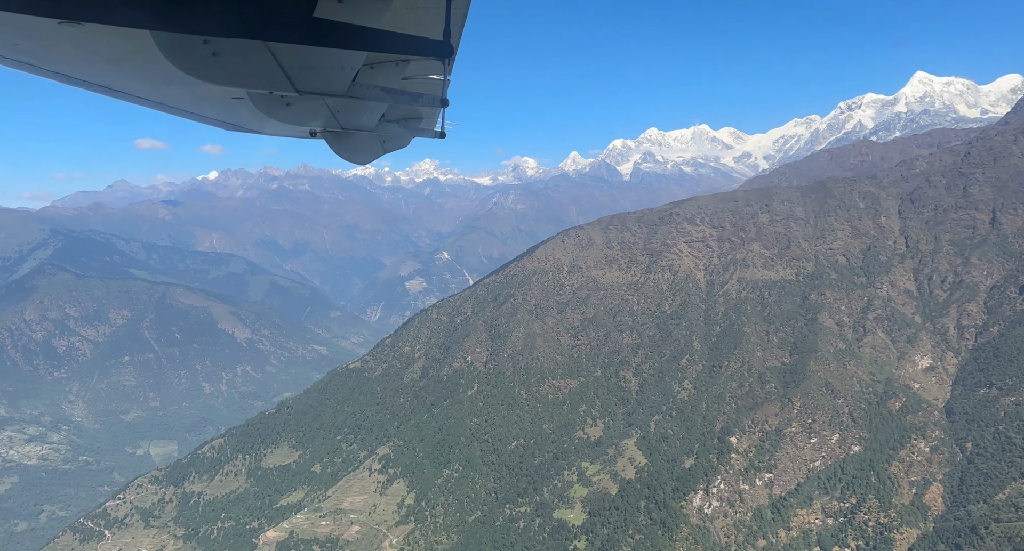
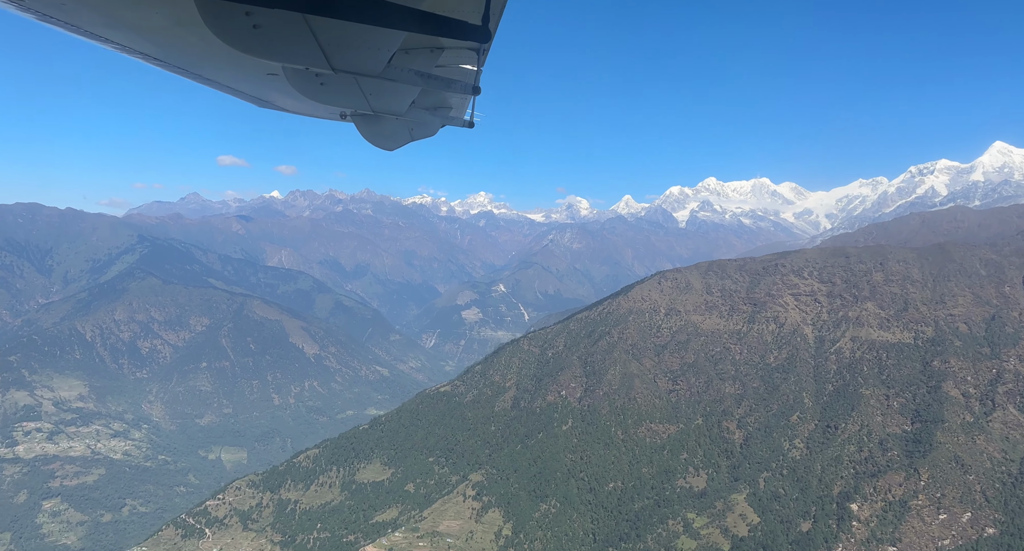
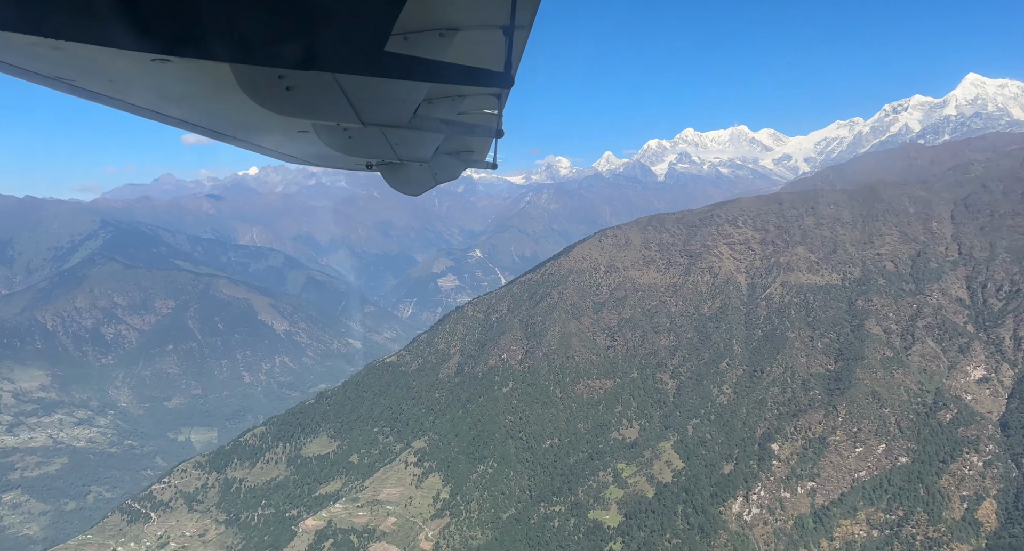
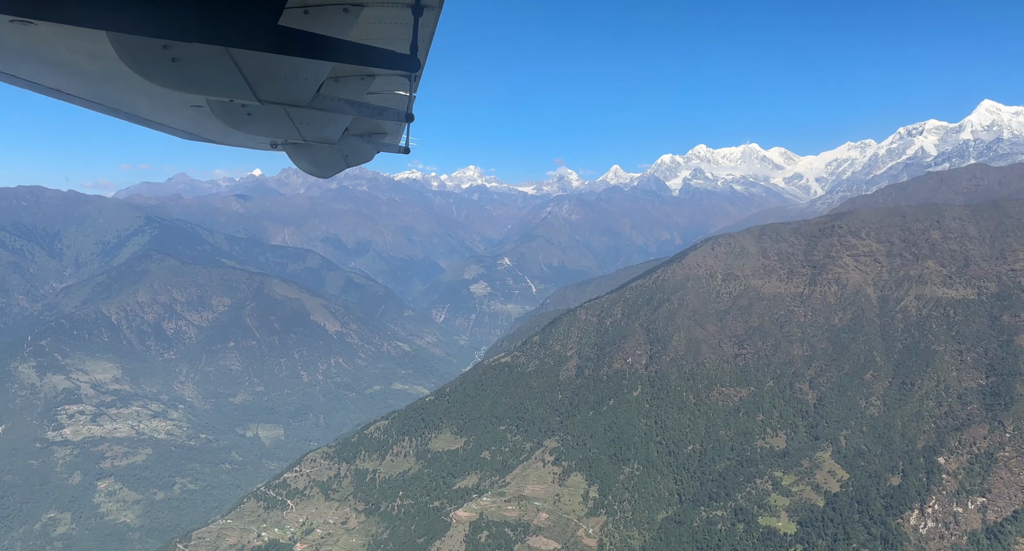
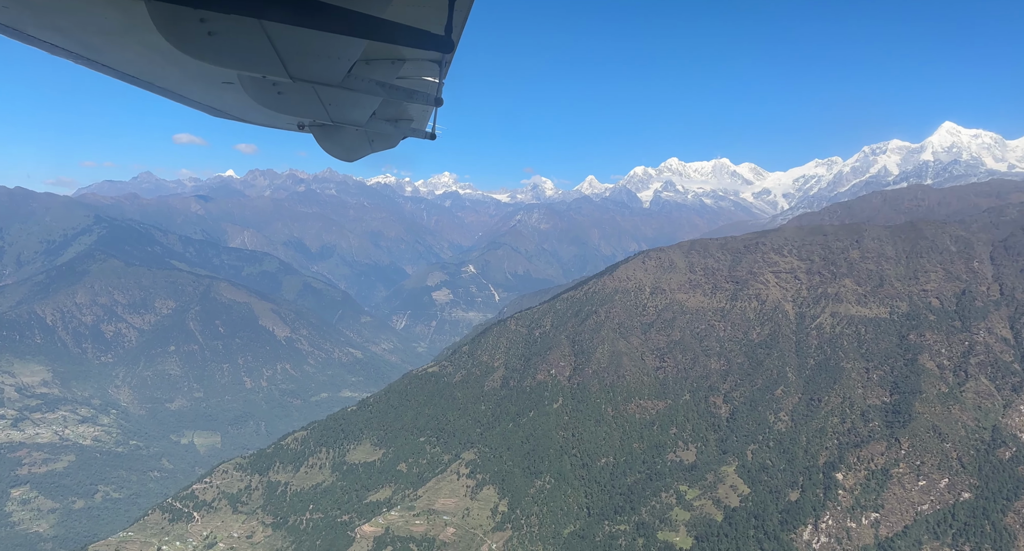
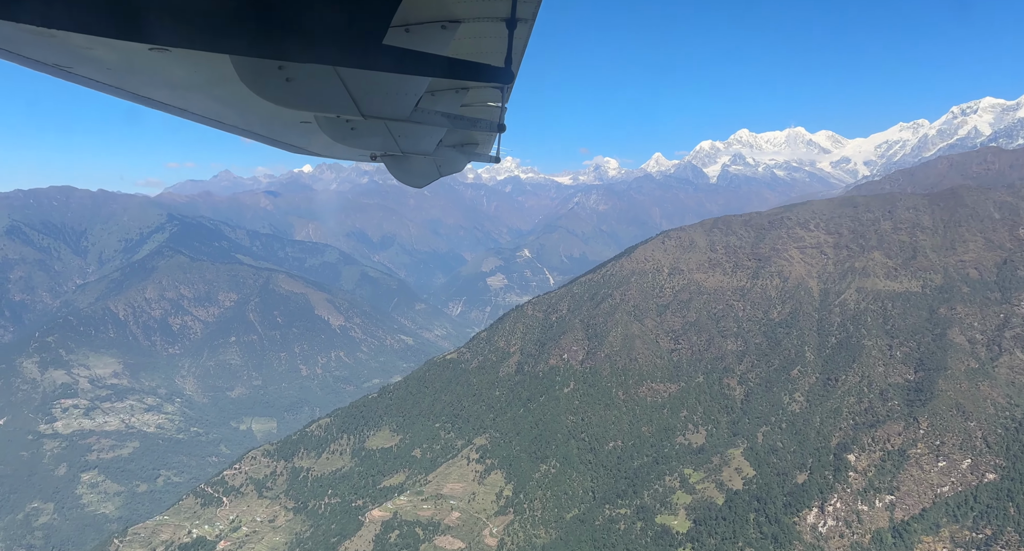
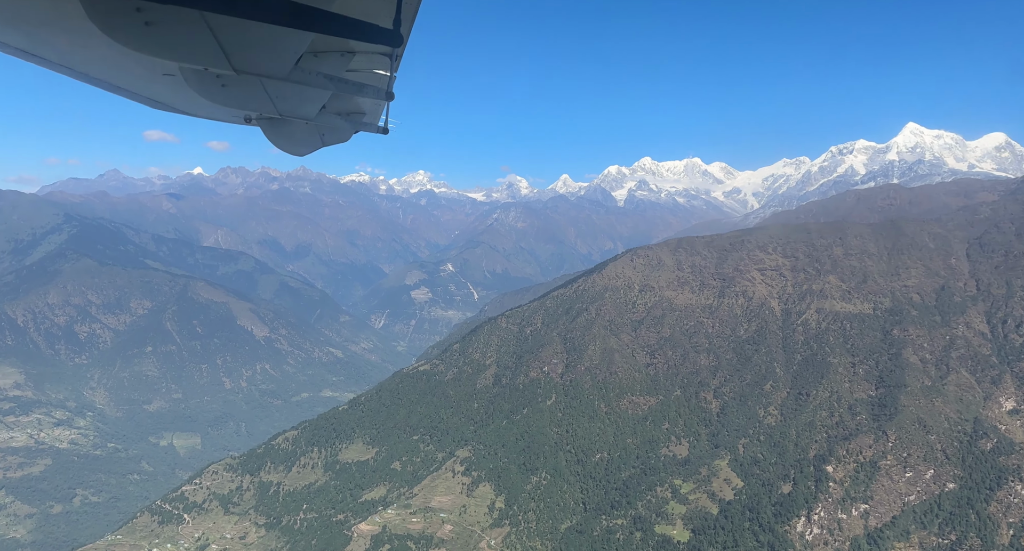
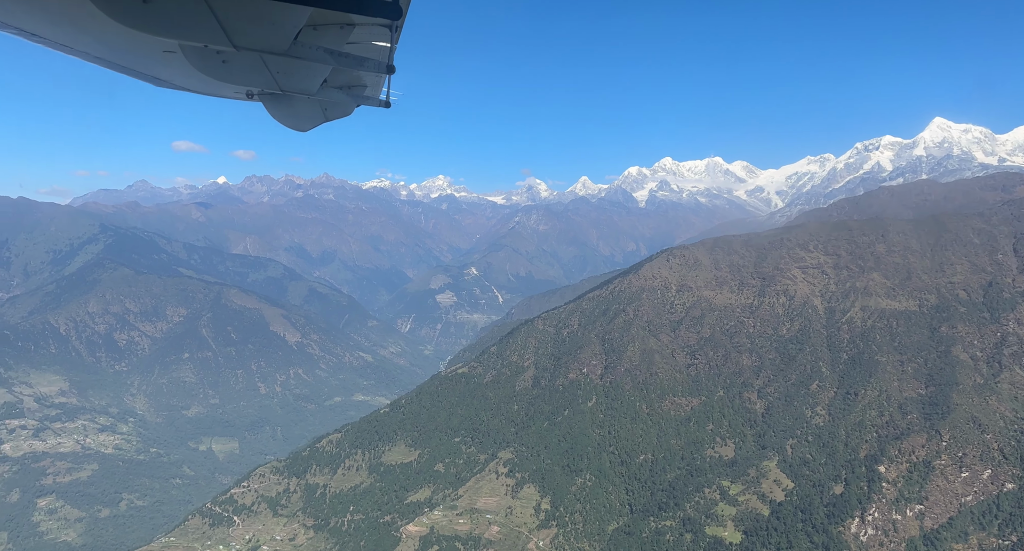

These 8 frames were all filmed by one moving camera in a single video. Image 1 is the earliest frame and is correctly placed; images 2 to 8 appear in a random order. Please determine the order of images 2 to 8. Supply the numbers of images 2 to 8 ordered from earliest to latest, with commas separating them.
3, 6, 2, 5, 7, 8, 4
